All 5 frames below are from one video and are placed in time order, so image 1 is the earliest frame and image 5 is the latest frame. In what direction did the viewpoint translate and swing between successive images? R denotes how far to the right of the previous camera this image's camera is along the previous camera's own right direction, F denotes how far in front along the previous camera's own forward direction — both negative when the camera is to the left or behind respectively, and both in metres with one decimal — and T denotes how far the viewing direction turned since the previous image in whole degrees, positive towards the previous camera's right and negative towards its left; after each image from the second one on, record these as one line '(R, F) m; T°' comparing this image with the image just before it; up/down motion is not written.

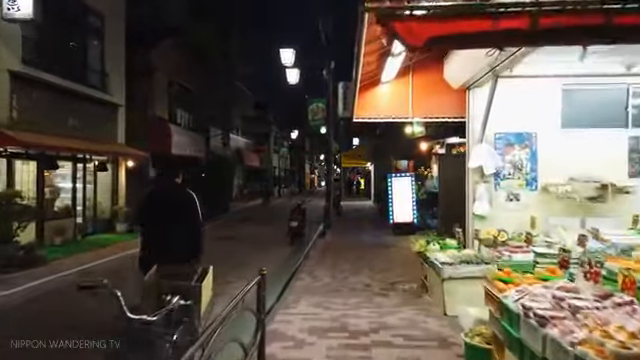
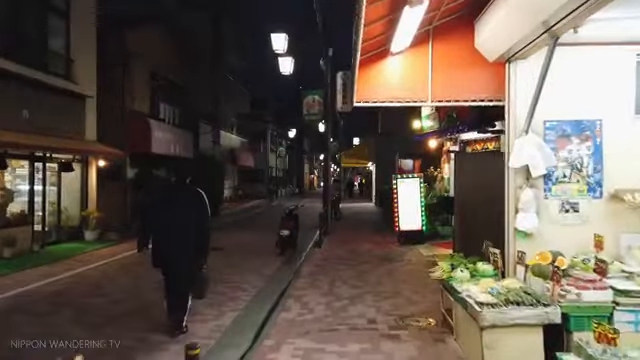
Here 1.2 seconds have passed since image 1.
(+0.2, +2.5) m; 0°
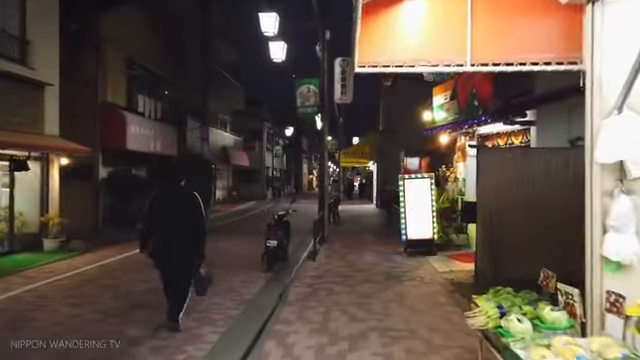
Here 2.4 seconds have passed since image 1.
(+0.2, +2.5) m; 0°
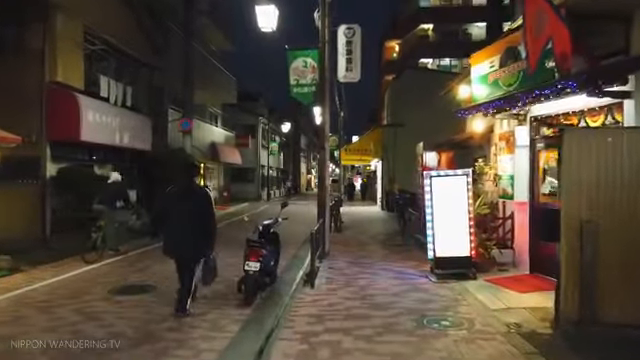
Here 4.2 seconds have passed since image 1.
(0.0, +3.8) m; 0°
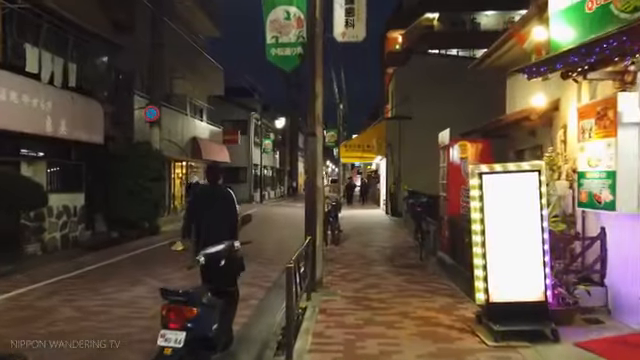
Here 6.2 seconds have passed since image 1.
(+0.2, +4.3) m; 0°
